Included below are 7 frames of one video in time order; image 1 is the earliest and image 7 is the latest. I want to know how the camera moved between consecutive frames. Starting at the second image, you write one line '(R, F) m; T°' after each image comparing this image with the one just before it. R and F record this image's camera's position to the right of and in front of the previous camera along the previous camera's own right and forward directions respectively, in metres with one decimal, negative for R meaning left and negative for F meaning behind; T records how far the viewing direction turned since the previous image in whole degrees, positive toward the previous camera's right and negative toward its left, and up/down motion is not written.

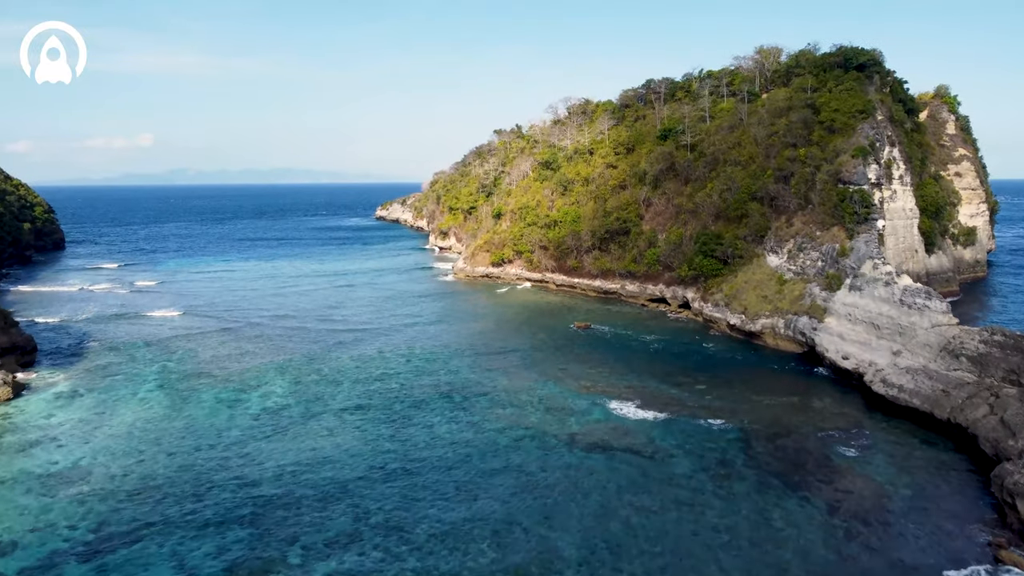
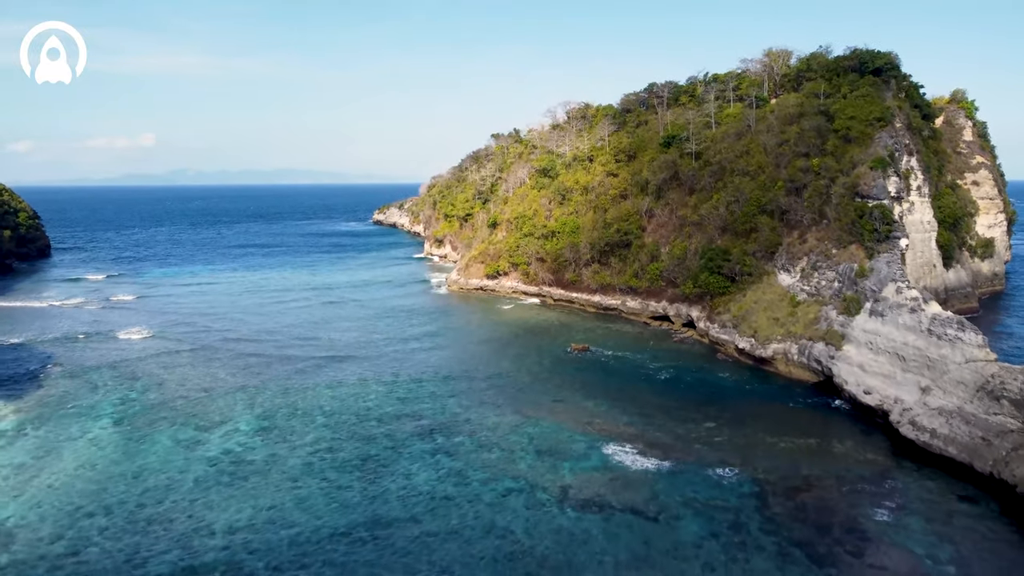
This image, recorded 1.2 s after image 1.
(+0.6, +2.9) m; 0°
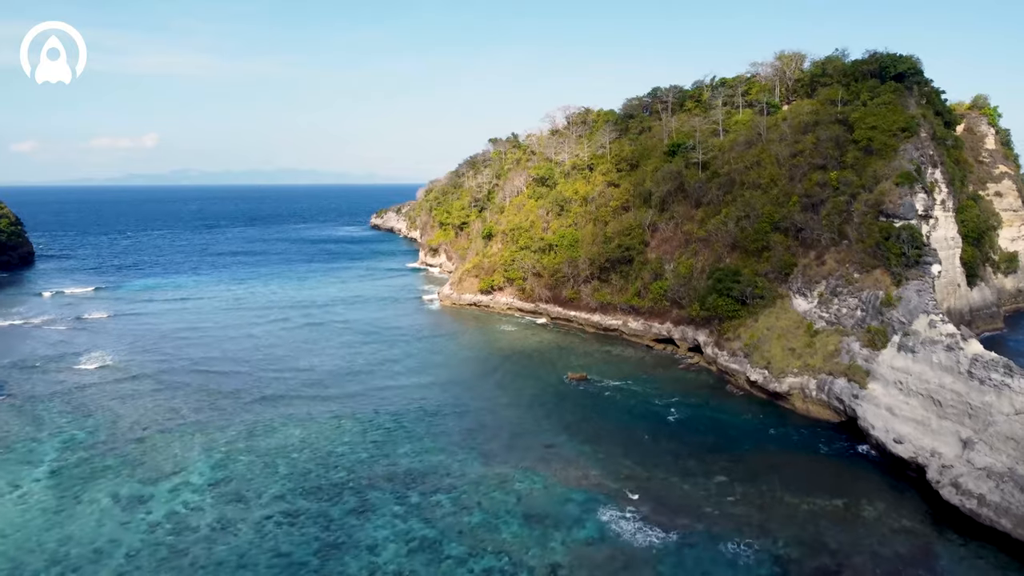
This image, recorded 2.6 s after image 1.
(+0.7, +3.3) m; 0°
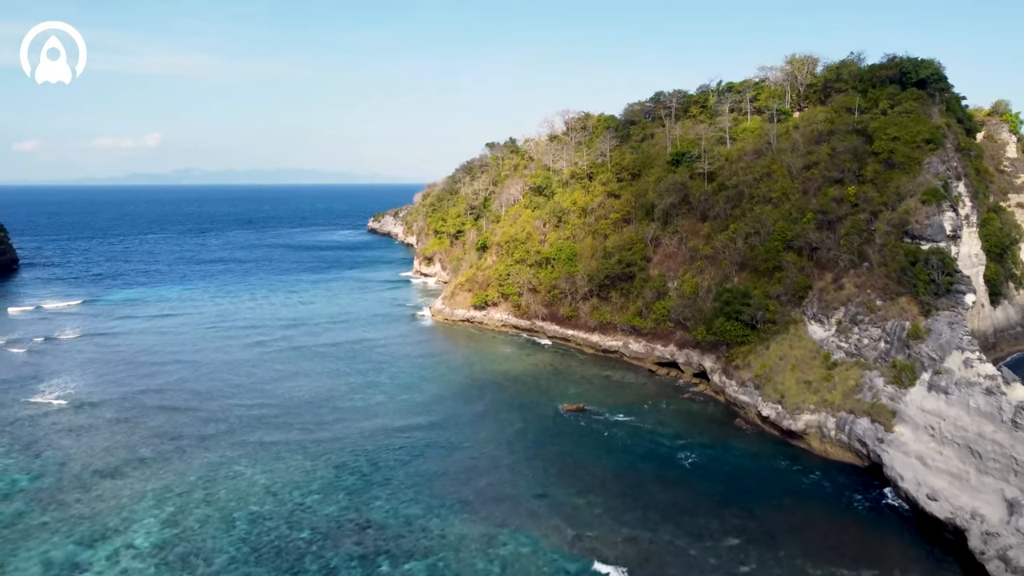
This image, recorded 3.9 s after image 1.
(+0.6, +2.9) m; 0°
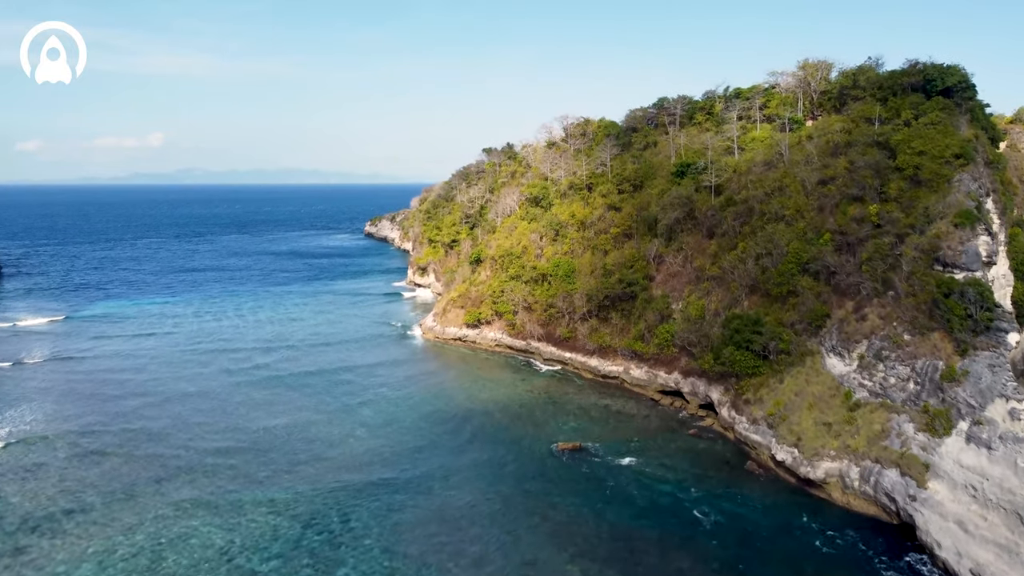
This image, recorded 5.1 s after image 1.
(+0.6, +3.0) m; 0°
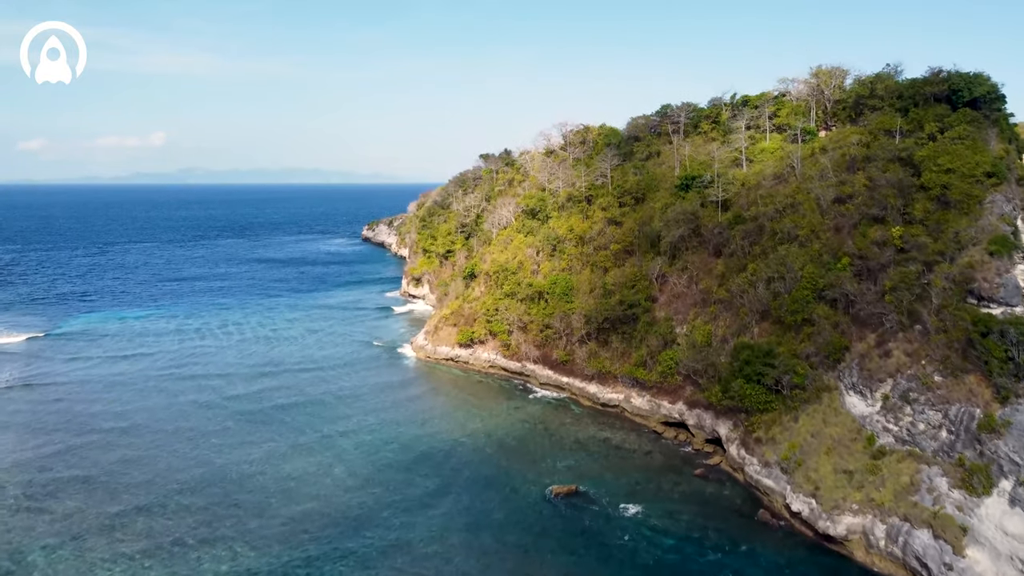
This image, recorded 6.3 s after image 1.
(+0.5, +2.7) m; 0°
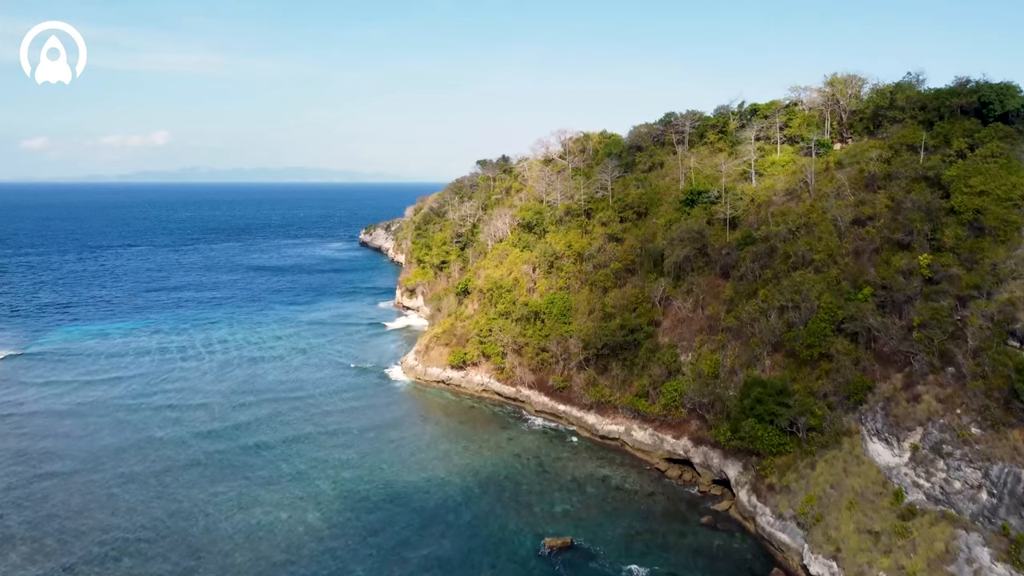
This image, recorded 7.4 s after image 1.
(+0.5, +2.7) m; 0°
